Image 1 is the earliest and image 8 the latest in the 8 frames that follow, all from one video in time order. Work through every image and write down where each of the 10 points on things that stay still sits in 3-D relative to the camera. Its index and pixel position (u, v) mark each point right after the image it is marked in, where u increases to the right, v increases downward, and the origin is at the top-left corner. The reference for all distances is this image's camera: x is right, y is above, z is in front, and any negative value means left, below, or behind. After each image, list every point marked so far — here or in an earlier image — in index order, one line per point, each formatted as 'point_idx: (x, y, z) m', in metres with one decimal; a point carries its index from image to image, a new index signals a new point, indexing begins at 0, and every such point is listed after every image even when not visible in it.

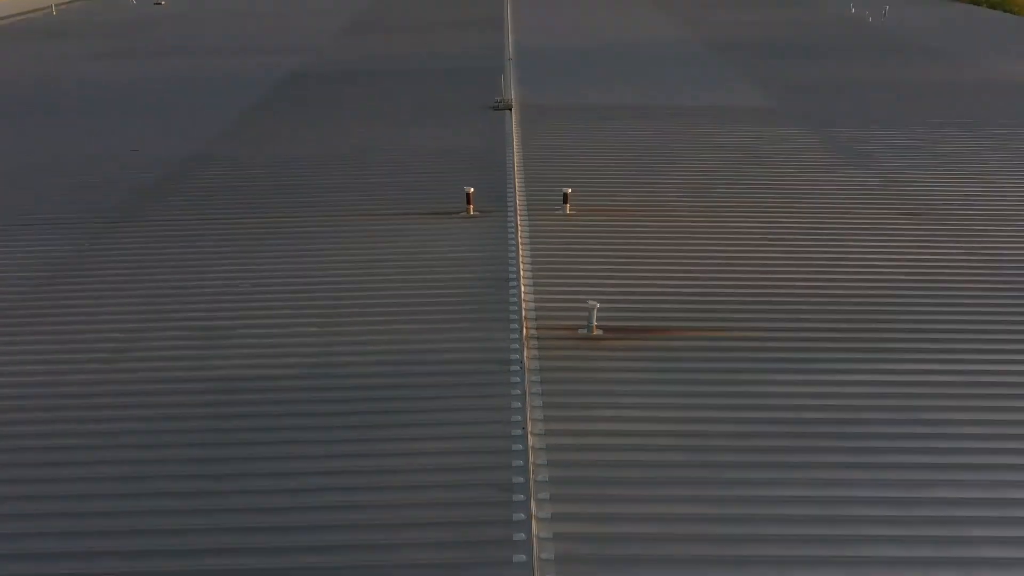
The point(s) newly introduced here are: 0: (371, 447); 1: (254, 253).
0: (-0.6, -0.8, +4.0) m
1: (-1.8, +0.2, +6.0) m
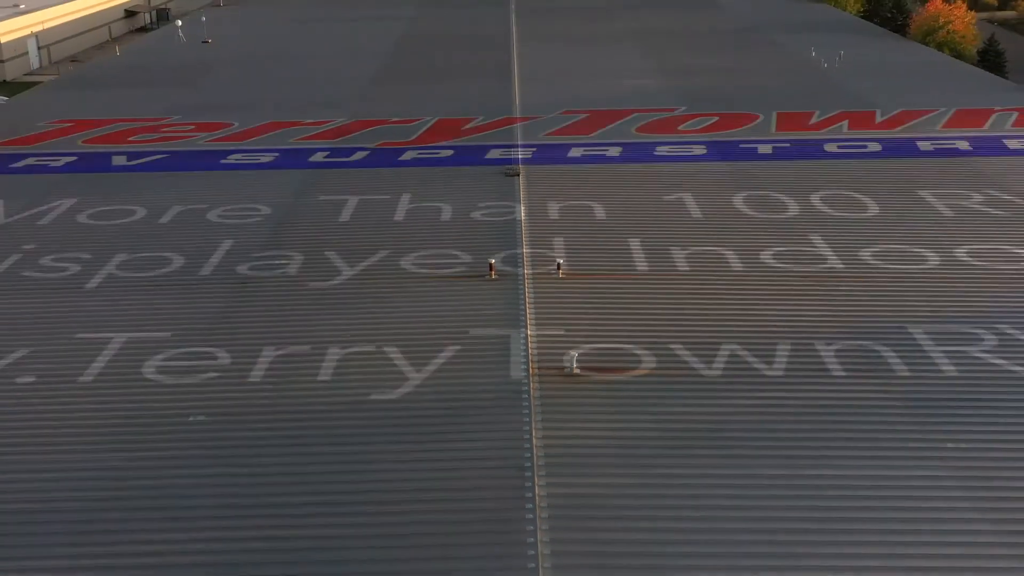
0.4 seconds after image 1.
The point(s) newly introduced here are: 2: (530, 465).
0: (-0.6, -1.2, +6.3) m
1: (-1.7, -0.1, +8.3) m
2: (+0.1, -1.2, +6.1) m
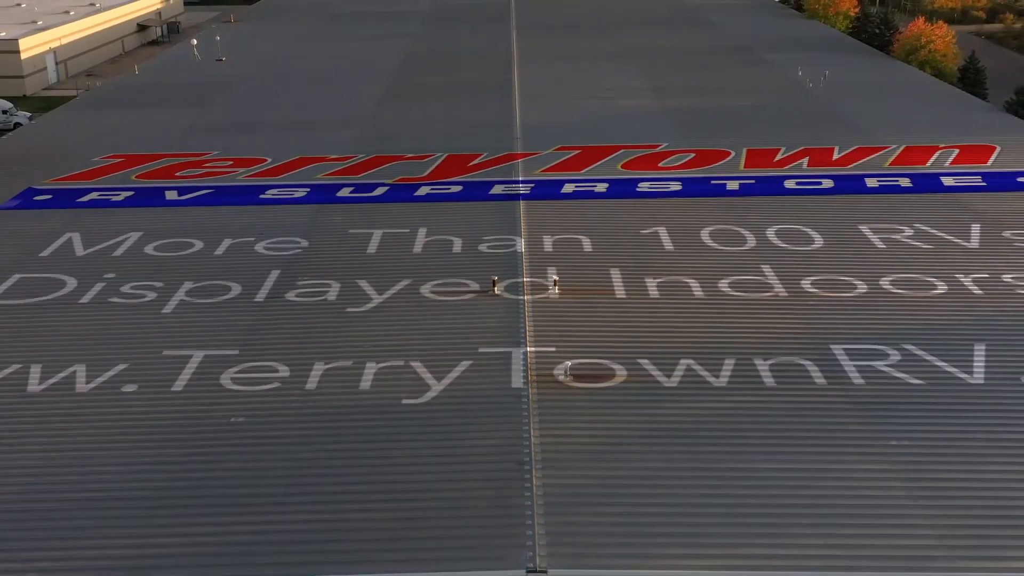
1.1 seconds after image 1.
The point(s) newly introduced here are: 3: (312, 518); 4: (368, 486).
0: (-0.6, -1.3, +7.3) m
1: (-1.7, -0.3, +9.3) m
2: (+0.1, -1.4, +7.1) m
3: (-1.5, -1.7, +6.7) m
4: (-1.1, -1.5, +7.0) m
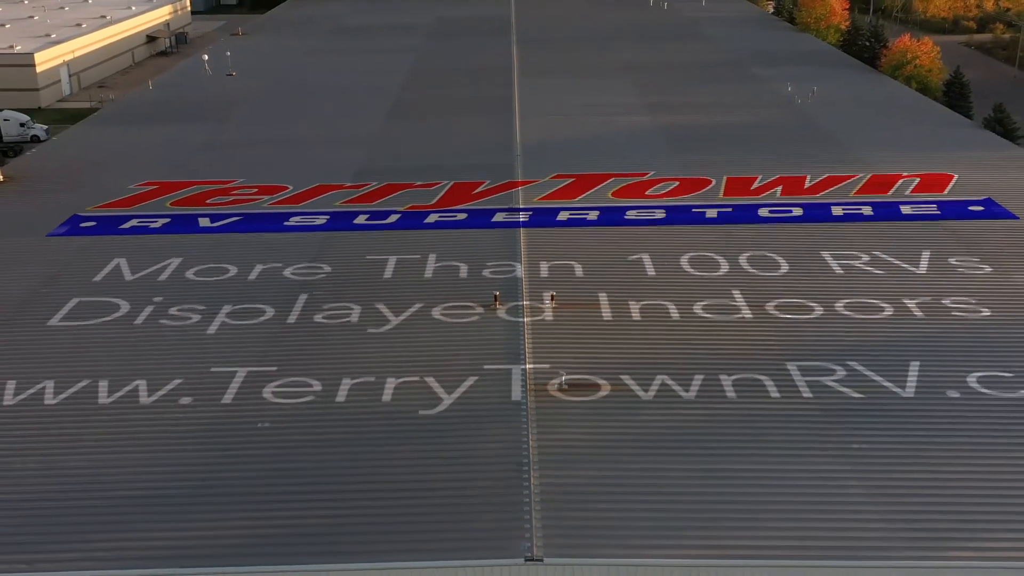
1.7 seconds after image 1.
0: (-0.6, -1.5, +8.2) m
1: (-1.7, -0.5, +10.2) m
2: (+0.1, -1.5, +8.0) m
3: (-1.5, -1.9, +7.6) m
4: (-1.1, -1.7, +7.8) m
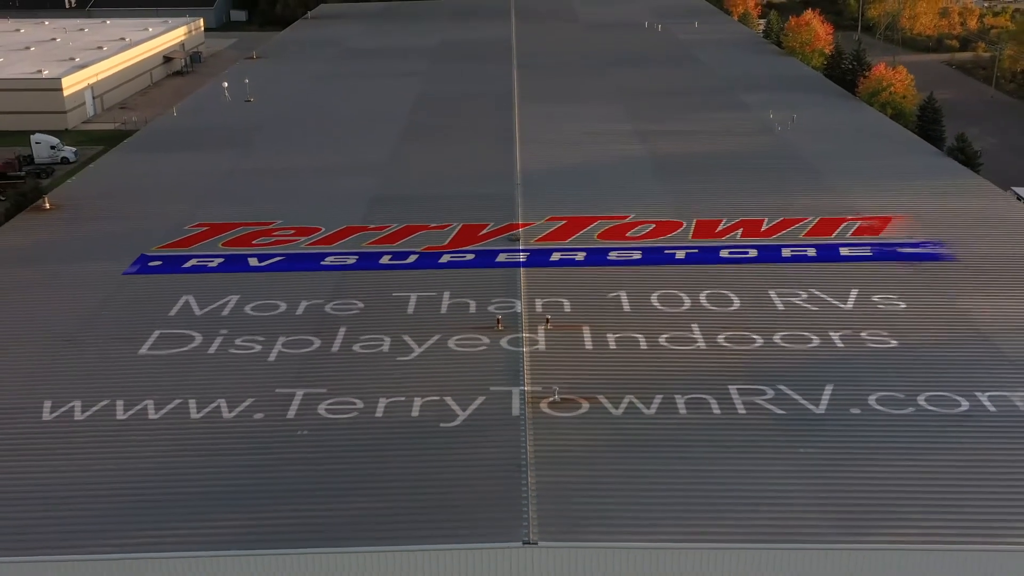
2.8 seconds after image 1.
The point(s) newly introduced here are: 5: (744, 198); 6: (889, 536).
0: (-0.6, -1.8, +9.8) m
1: (-1.7, -0.8, +11.8) m
2: (+0.2, -1.9, +9.6) m
3: (-1.5, -2.2, +9.2) m
4: (-1.1, -2.1, +9.5) m
5: (+4.6, +1.8, +18.0) m
6: (+3.7, -2.4, +8.8) m
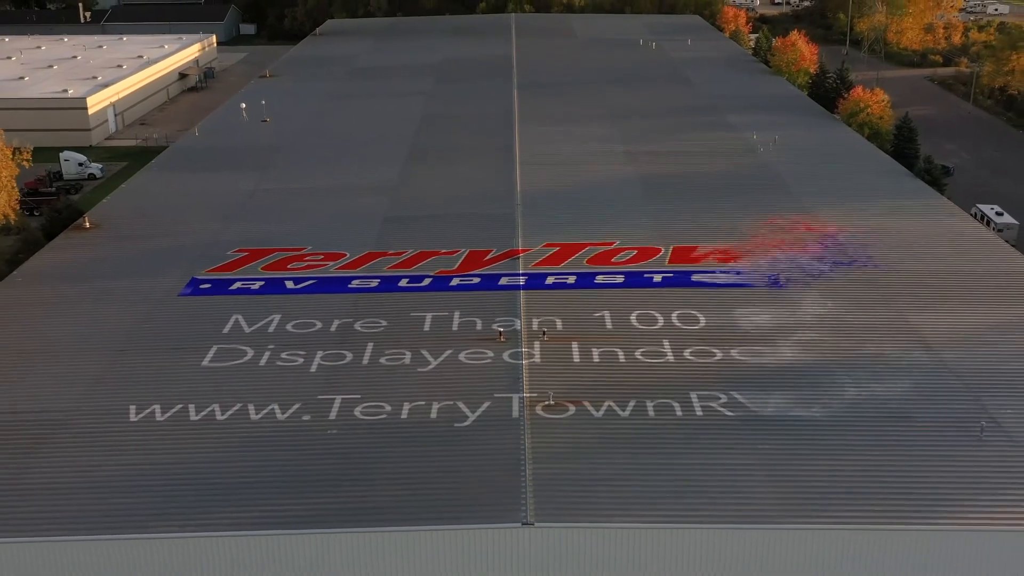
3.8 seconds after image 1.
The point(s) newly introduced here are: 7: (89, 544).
0: (-0.5, -2.1, +11.5) m
1: (-1.7, -1.1, +13.5) m
2: (+0.2, -2.1, +11.3) m
3: (-1.5, -2.5, +10.9) m
4: (-1.1, -2.3, +11.2) m
5: (+4.6, +1.6, +19.7) m
6: (+3.7, -2.7, +10.5) m
7: (-4.9, -3.0, +10.5) m
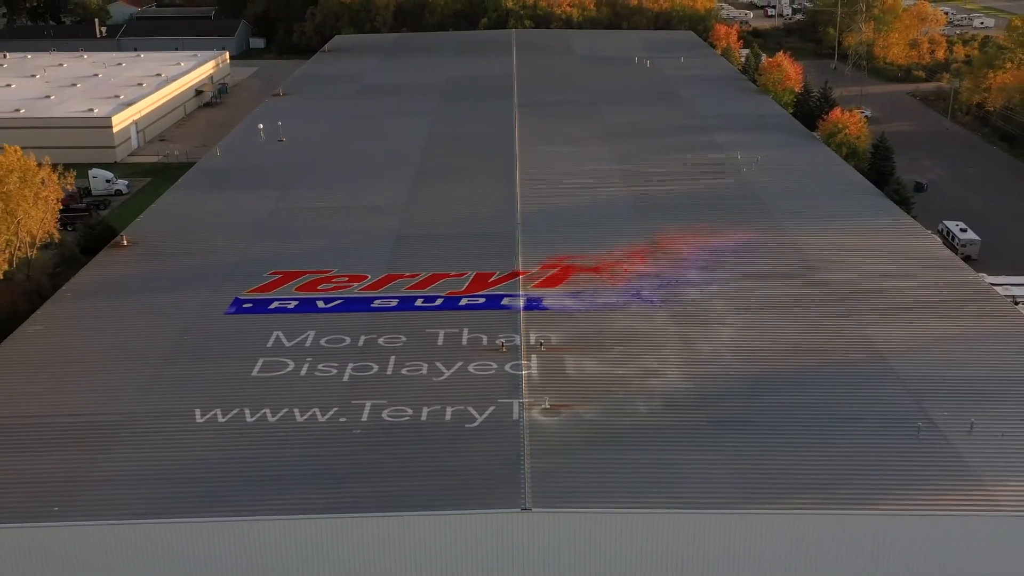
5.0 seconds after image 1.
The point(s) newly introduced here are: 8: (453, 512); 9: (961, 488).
0: (-0.5, -2.4, +13.4) m
1: (-1.6, -1.4, +15.4) m
2: (+0.2, -2.4, +13.2) m
3: (-1.4, -2.8, +12.8) m
4: (-1.1, -2.6, +13.1) m
5: (+4.7, +1.3, +21.6) m
6: (+3.7, -3.0, +12.4) m
7: (-4.9, -3.3, +12.4) m
8: (-0.8, -3.0, +12.3) m
9: (+6.3, -2.8, +12.8) m
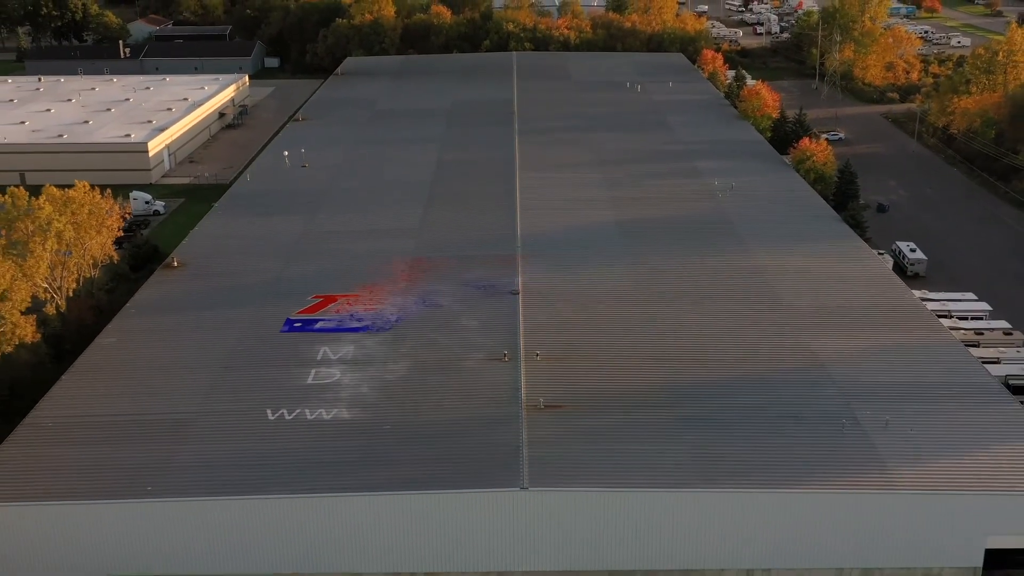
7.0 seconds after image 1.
0: (-0.5, -2.8, +16.7) m
1: (-1.6, -1.8, +18.7) m
2: (+0.2, -2.9, +16.5) m
3: (-1.4, -3.2, +16.0) m
4: (-1.1, -3.0, +16.3) m
5: (+4.7, +0.9, +24.8) m
6: (+3.7, -3.4, +15.7) m
7: (-4.9, -3.7, +15.7) m
8: (-0.8, -3.5, +15.6) m
9: (+6.4, -3.3, +16.1) m
